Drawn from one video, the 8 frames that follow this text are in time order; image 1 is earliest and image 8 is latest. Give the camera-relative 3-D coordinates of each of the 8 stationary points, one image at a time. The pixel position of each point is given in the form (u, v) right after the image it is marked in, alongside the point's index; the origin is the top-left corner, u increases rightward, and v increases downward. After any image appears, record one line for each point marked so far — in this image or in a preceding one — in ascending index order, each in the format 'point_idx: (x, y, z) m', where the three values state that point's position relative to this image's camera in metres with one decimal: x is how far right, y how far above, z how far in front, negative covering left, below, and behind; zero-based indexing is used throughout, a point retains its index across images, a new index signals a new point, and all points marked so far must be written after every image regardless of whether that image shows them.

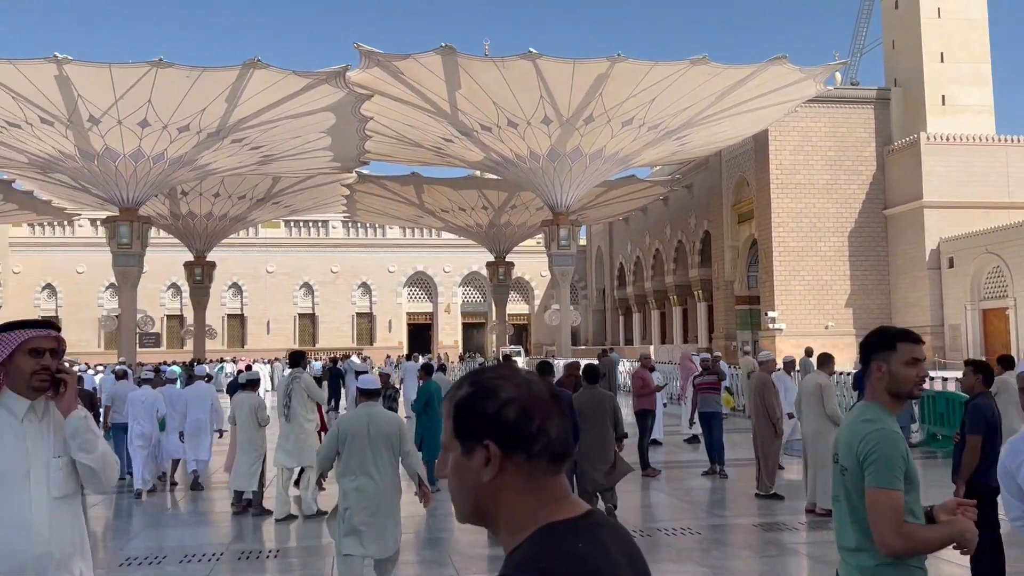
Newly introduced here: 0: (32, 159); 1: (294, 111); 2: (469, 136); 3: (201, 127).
0: (-10.0, +2.7, +19.0) m
1: (-4.3, +3.5, +18.1) m
2: (-0.9, +3.3, +19.9) m
3: (-6.2, +3.2, +18.1) m
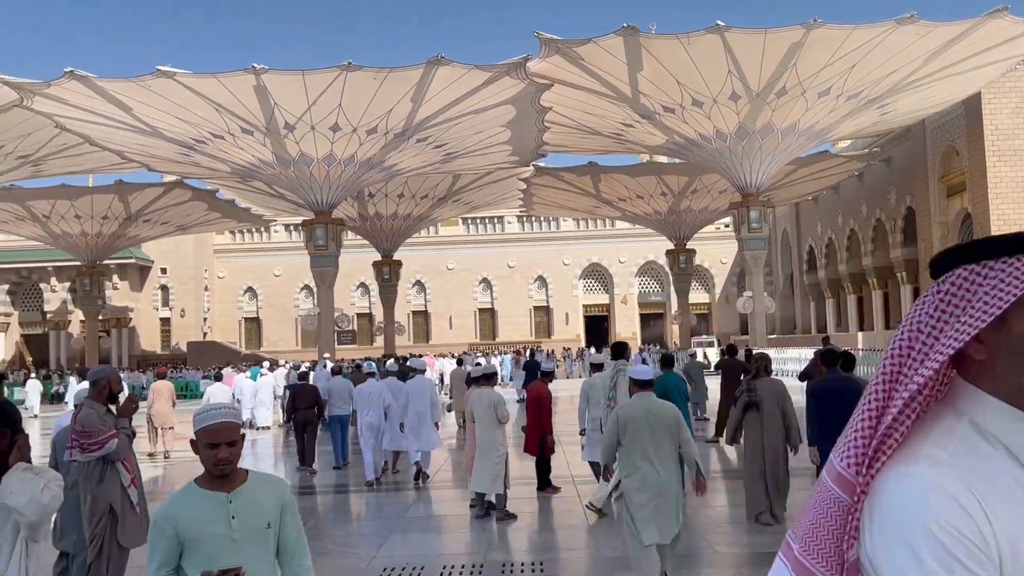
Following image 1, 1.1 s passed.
0: (-6.1, +2.6, +20.0) m
1: (-0.6, +3.6, +18.0) m
2: (+3.0, +3.6, +19.2) m
3: (-2.5, +3.2, +18.4) m
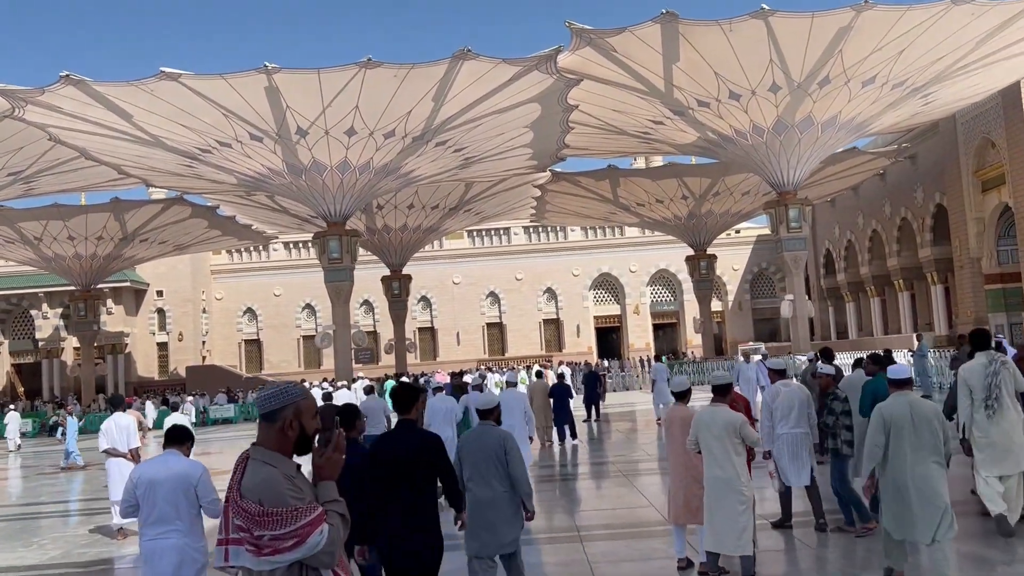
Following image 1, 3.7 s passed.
0: (-5.6, +2.2, +18.8) m
1: (-0.1, +3.4, +16.9) m
2: (+3.5, +3.5, +18.1) m
3: (-2.0, +3.0, +17.3) m
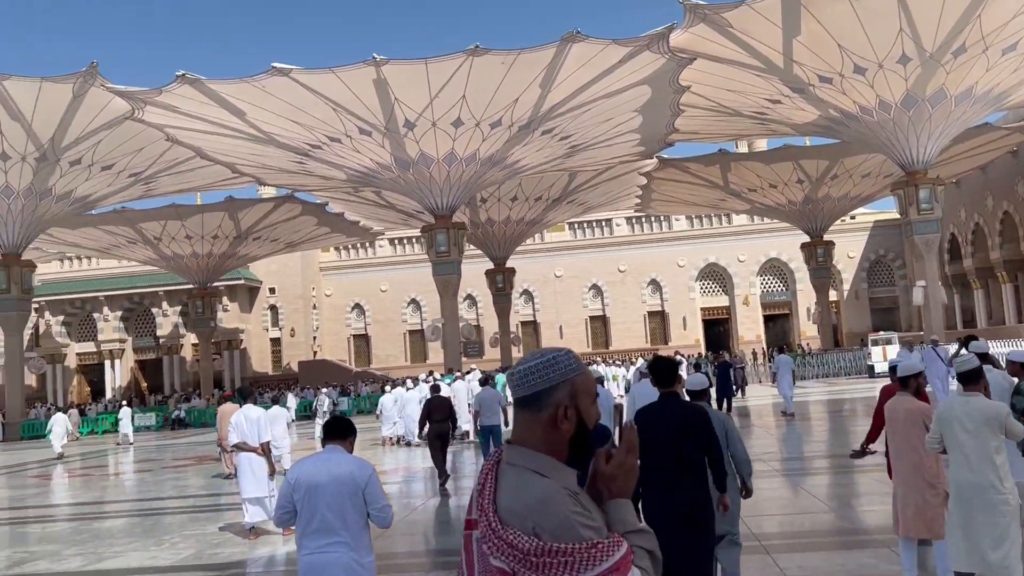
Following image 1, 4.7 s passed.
0: (-3.3, +2.4, +18.8) m
1: (+1.8, +3.6, +16.4) m
2: (+5.5, +3.7, +17.2) m
3: (0.0, +3.1, +17.0) m
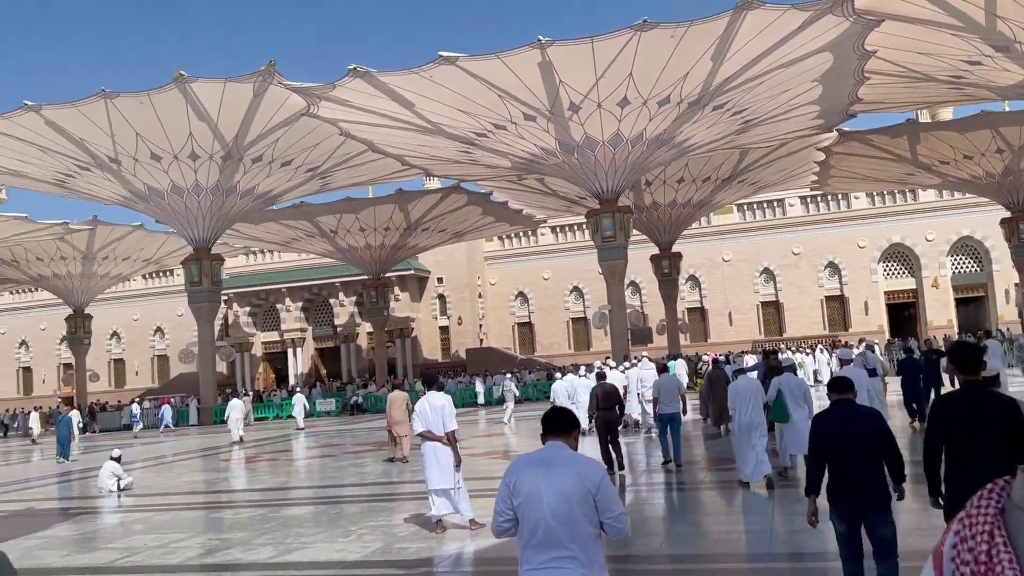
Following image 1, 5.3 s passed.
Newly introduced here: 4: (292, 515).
0: (+0.1, +2.6, +18.7) m
1: (+4.7, +3.9, +15.4) m
2: (+8.5, +4.1, +15.5) m
3: (+3.1, +3.4, +16.3) m
4: (-1.5, -1.5, +6.1) m
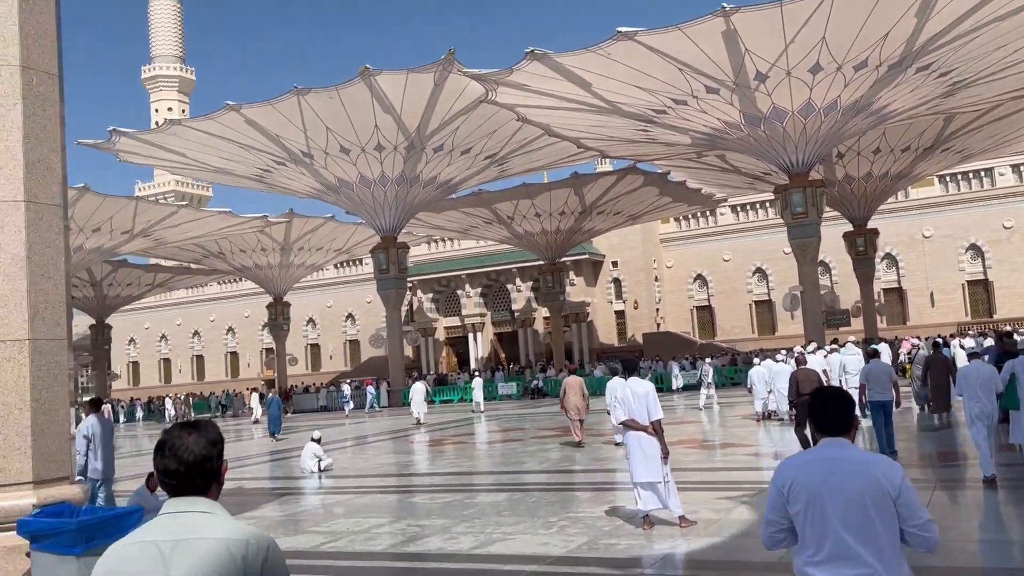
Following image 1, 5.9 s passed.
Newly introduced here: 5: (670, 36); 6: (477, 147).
0: (+3.7, +3.0, +18.0) m
1: (+7.6, +4.2, +13.9) m
2: (+11.3, +4.5, +13.3) m
3: (+6.1, +3.8, +15.1) m
4: (-0.2, -1.4, +6.0) m
5: (+2.4, +3.9, +14.2) m
6: (-0.8, +3.1, +19.7) m
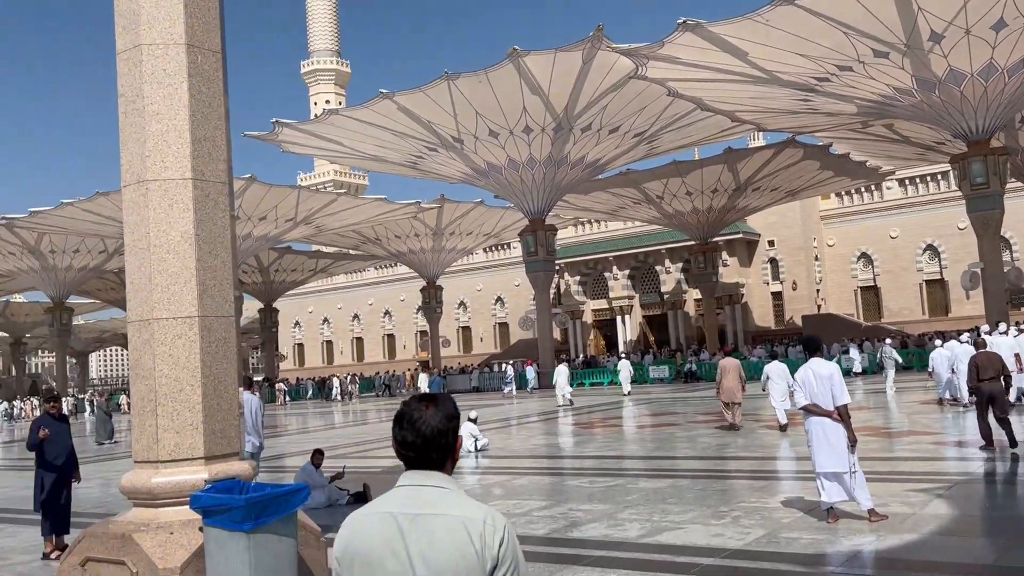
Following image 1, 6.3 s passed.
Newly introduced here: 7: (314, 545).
0: (+6.6, +3.4, +17.0) m
1: (+9.7, +4.6, +12.2) m
2: (+13.3, +4.9, +11.0) m
3: (+8.5, +4.2, +13.6) m
4: (+0.8, -1.3, +5.8) m
5: (+4.7, +4.3, +13.4) m
6: (+2.4, +3.5, +19.3) m
7: (-0.8, -1.1, +3.7) m
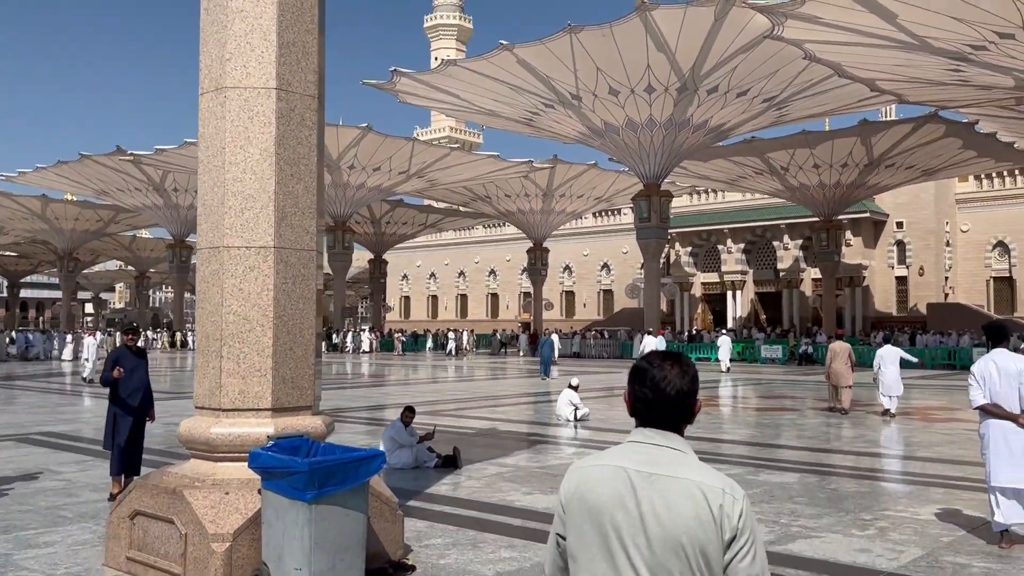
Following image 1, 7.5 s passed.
0: (+8.7, +3.6, +15.5) m
1: (+11.4, +4.4, +10.3) m
2: (+14.8, +4.4, +8.7) m
3: (+10.3, +4.1, +11.9) m
4: (+1.4, -1.1, +5.2) m
5: (+6.5, +4.4, +12.1) m
6: (+4.9, +4.0, +18.3) m
7: (-0.4, -0.8, +3.3) m
